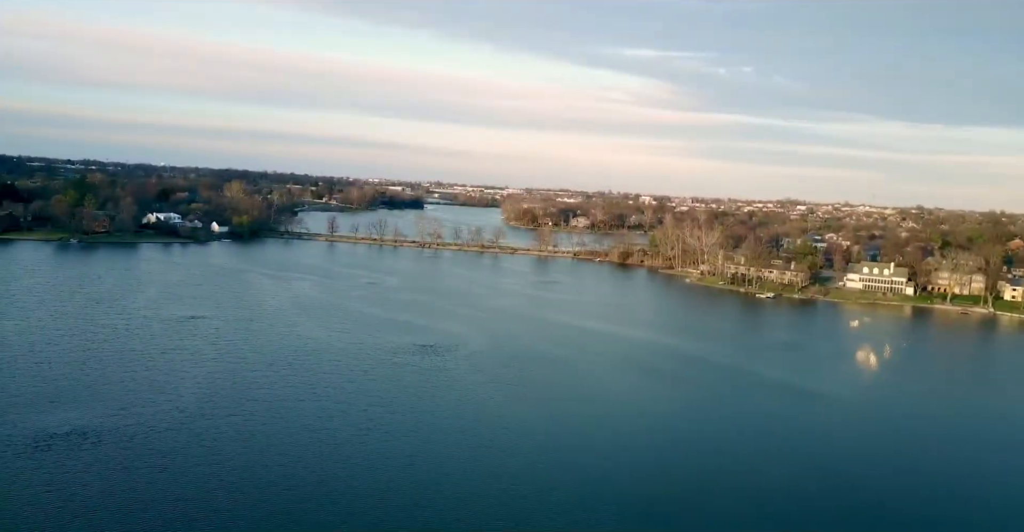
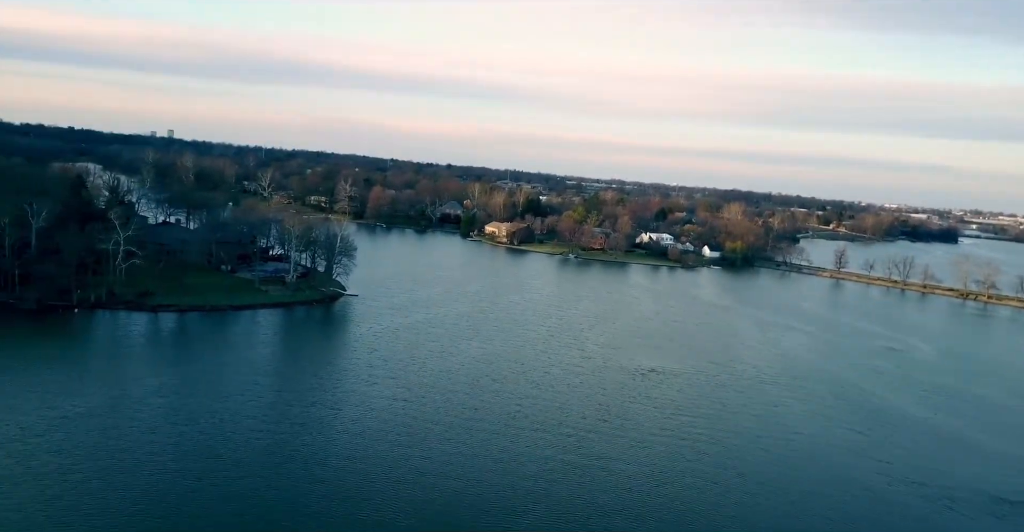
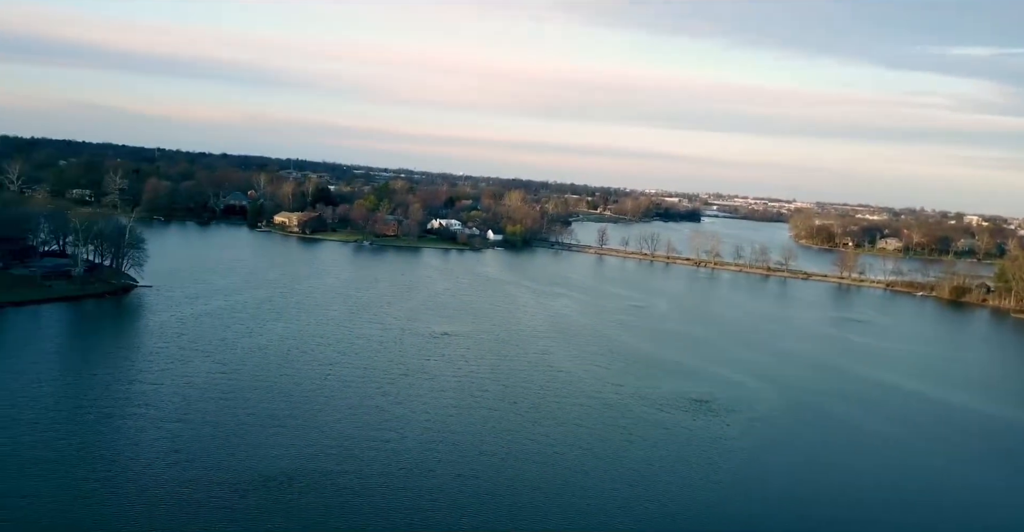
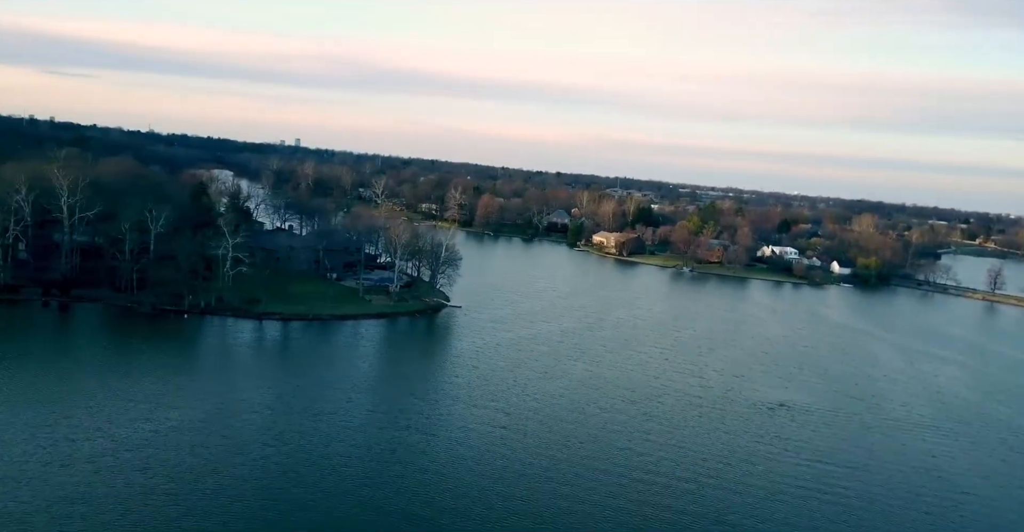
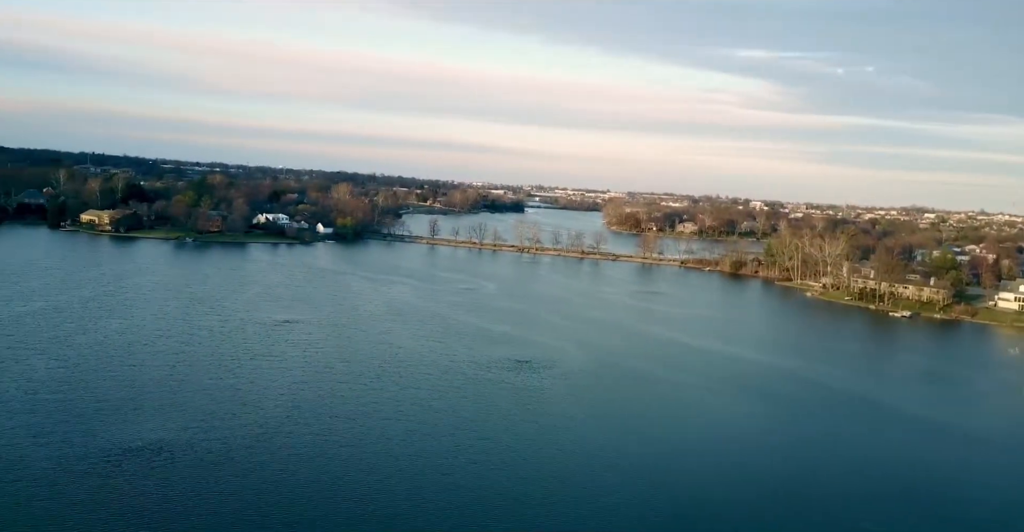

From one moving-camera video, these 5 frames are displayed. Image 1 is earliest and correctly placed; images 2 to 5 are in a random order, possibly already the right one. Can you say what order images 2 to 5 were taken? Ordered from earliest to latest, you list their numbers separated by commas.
5, 3, 2, 4
